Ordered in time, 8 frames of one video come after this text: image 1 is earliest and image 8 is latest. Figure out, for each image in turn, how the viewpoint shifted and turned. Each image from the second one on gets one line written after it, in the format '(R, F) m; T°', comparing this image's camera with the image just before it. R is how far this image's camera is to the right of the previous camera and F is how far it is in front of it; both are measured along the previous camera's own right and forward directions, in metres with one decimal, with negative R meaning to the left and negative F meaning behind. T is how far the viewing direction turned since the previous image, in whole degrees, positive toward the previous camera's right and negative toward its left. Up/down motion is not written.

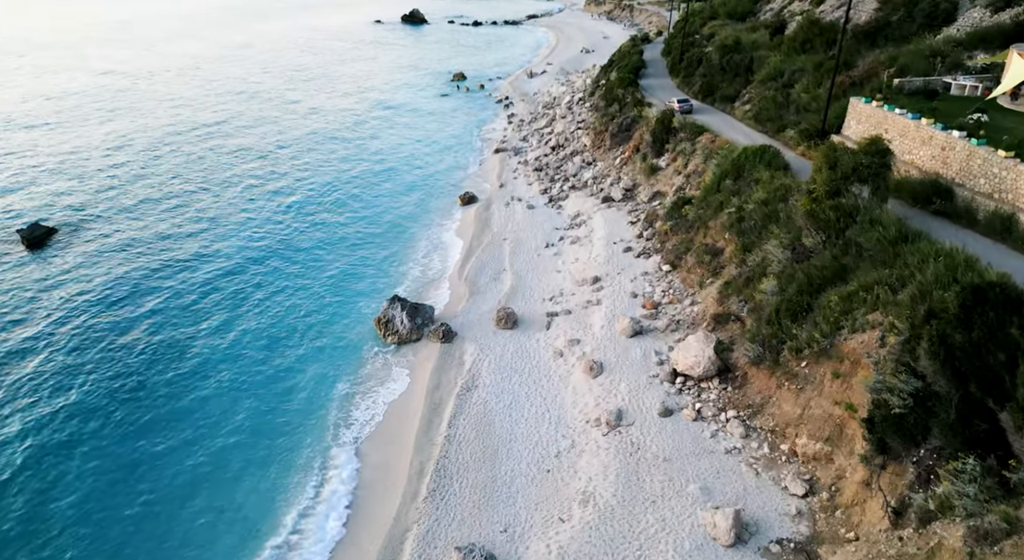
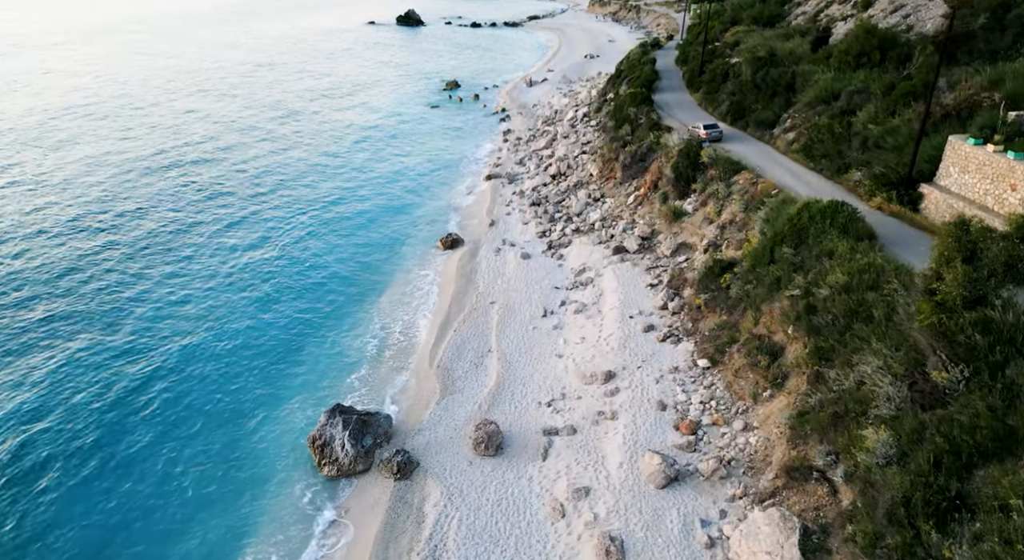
(+0.6, +8.0) m; 0°
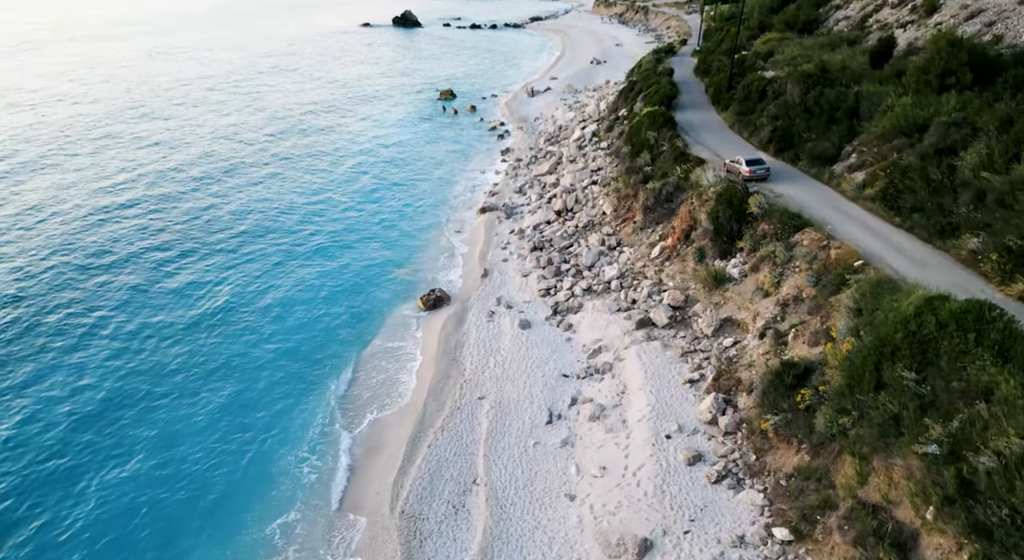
(+0.2, +7.4) m; 0°
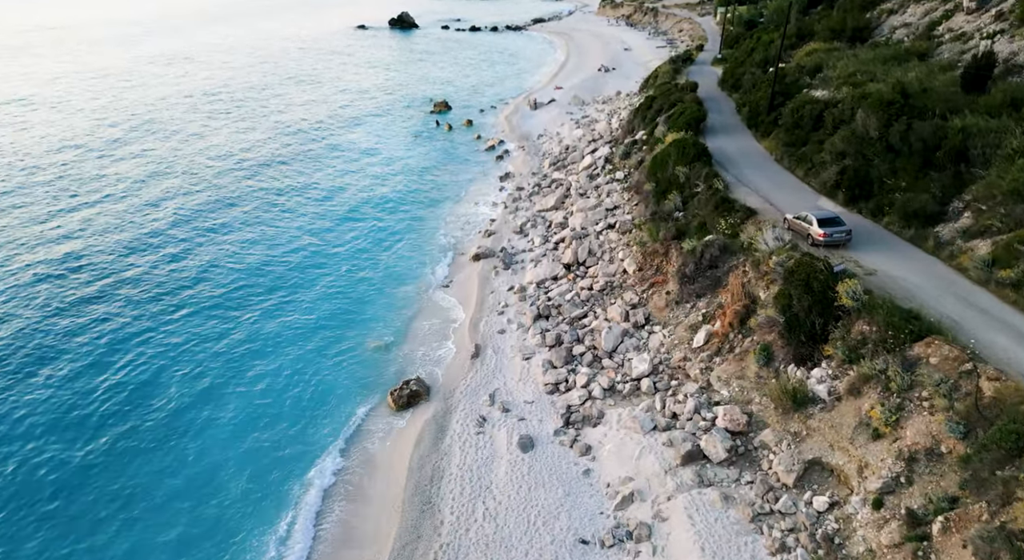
(+0.1, +7.6) m; 0°
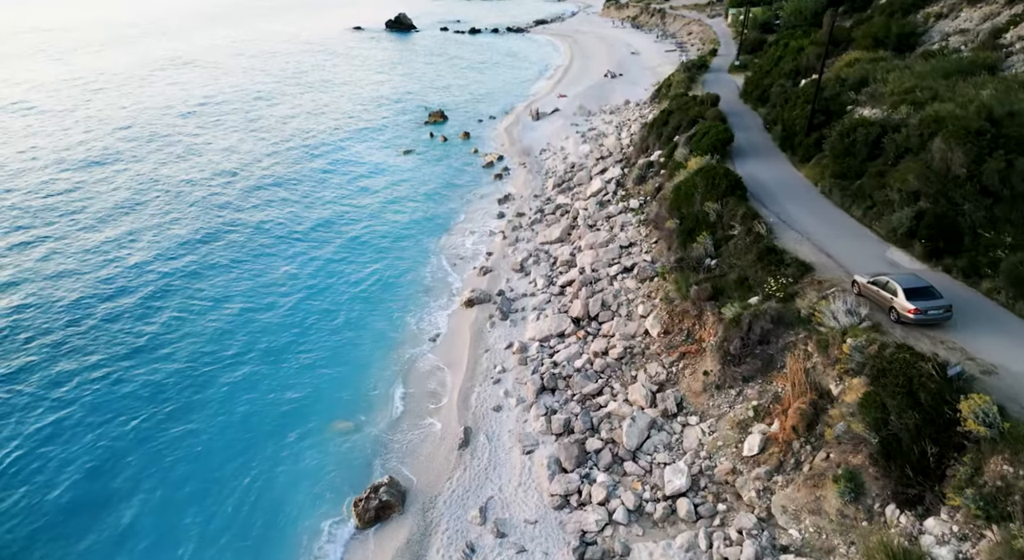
(+0.1, +5.4) m; 0°
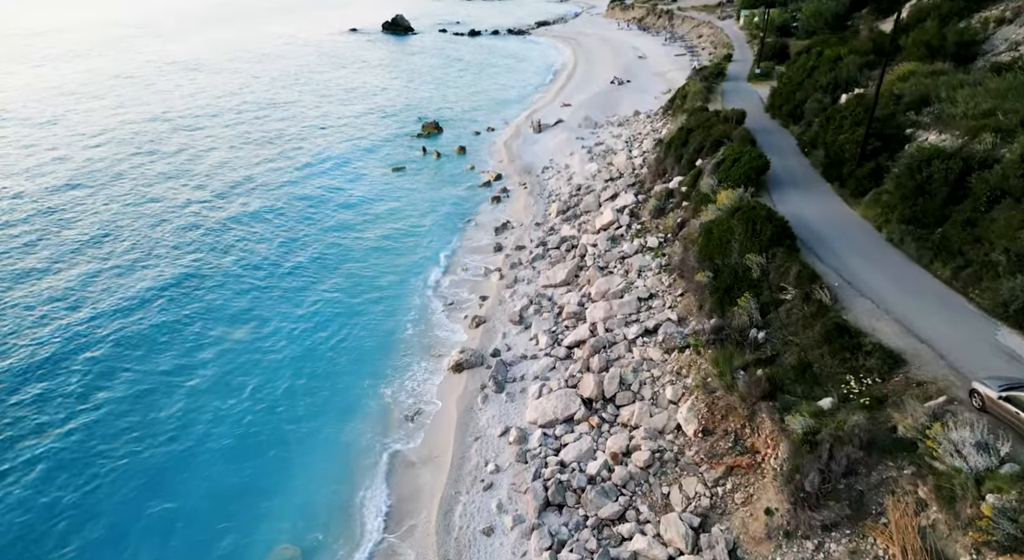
(+0.2, +5.4) m; 0°
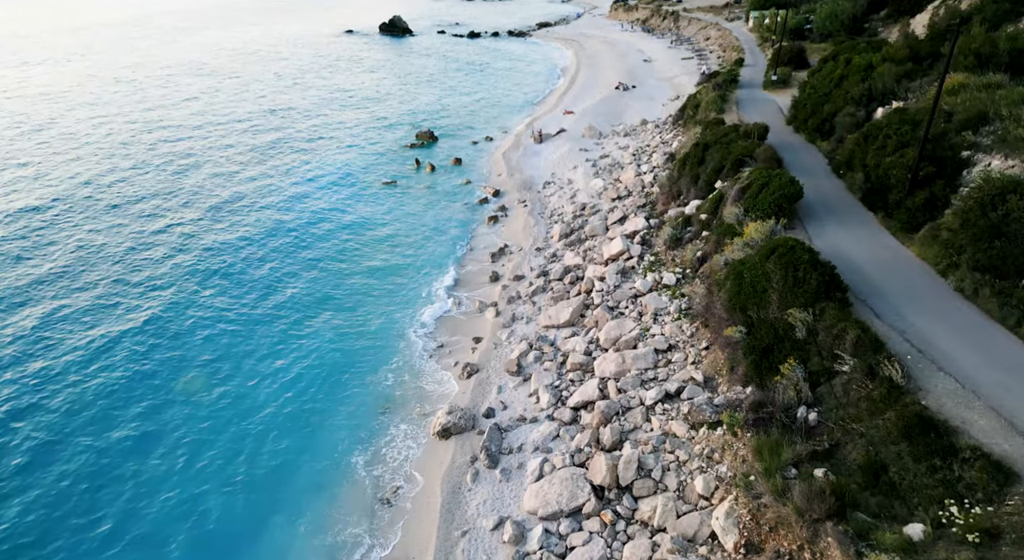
(+0.2, +3.9) m; 0°
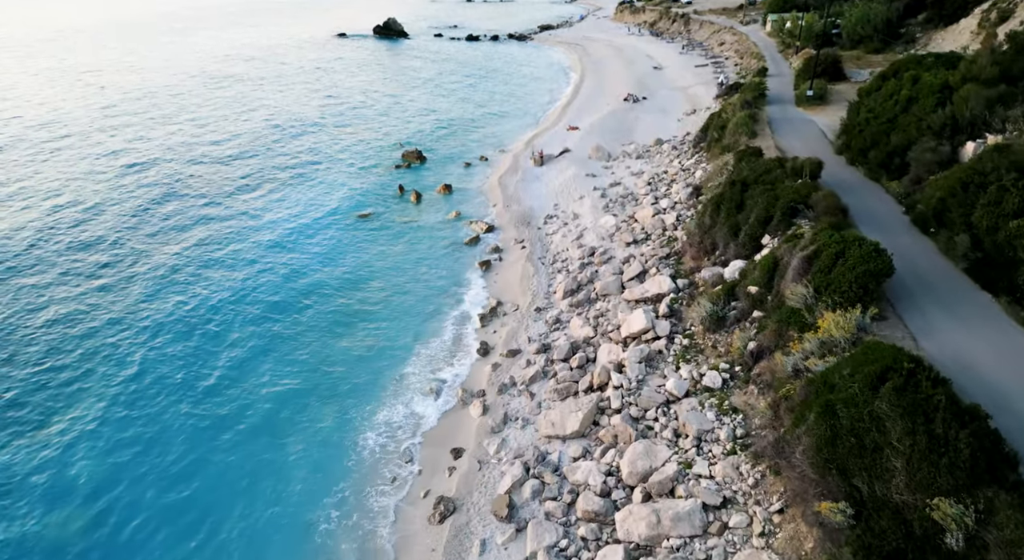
(+0.3, +7.1) m; 0°
